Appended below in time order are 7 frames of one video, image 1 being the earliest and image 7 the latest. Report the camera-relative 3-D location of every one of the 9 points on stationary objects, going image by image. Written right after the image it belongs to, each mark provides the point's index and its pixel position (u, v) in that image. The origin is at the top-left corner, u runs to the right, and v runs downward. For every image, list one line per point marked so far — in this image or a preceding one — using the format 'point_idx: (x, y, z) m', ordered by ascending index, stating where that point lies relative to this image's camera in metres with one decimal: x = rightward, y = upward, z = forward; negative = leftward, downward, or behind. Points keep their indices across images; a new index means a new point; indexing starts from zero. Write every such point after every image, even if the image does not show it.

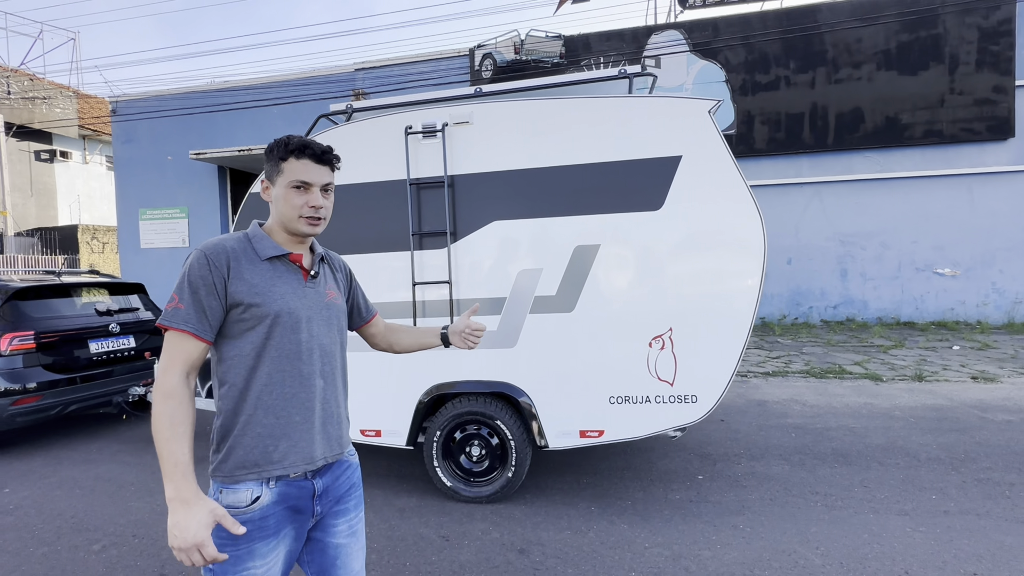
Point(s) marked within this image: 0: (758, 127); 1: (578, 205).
0: (+4.9, +3.2, +10.0) m
1: (+0.4, +0.6, +3.5) m
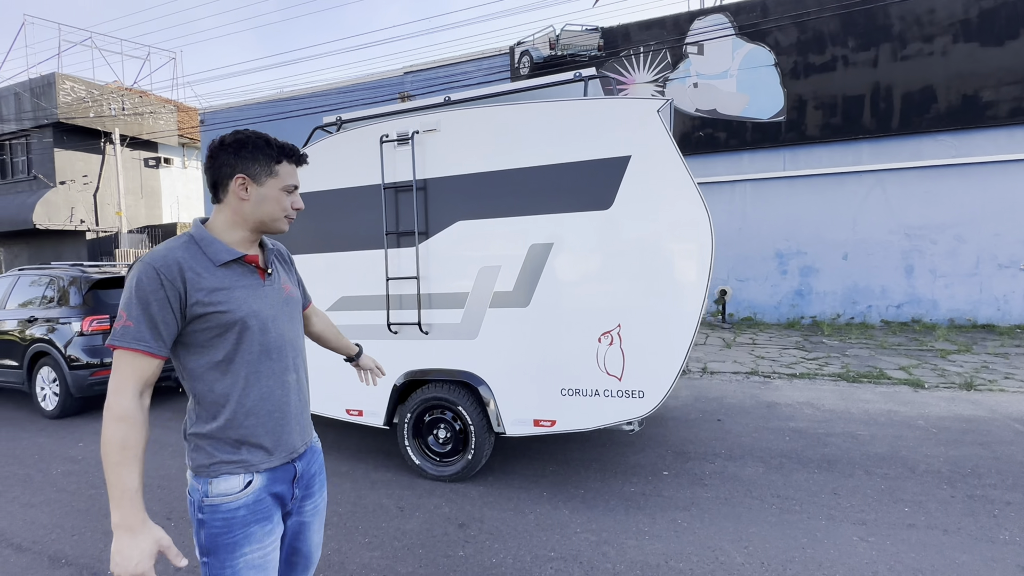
0: (+5.6, +3.3, +9.4) m
1: (+0.1, +0.6, +3.7) m
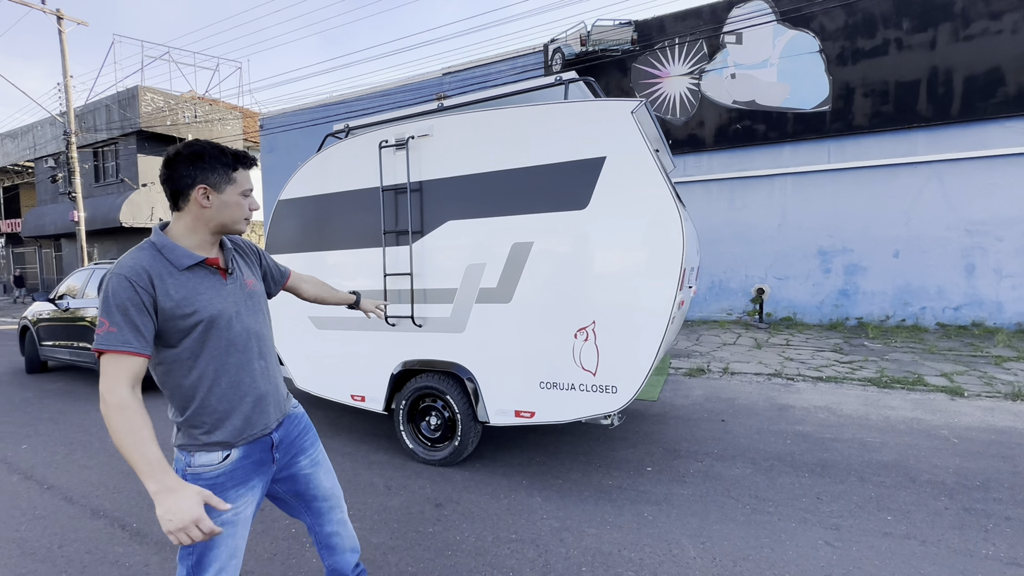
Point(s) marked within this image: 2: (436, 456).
0: (+6.1, +3.3, +8.8) m
1: (0.0, +0.6, +3.9) m
2: (-0.6, -1.4, +4.1) m
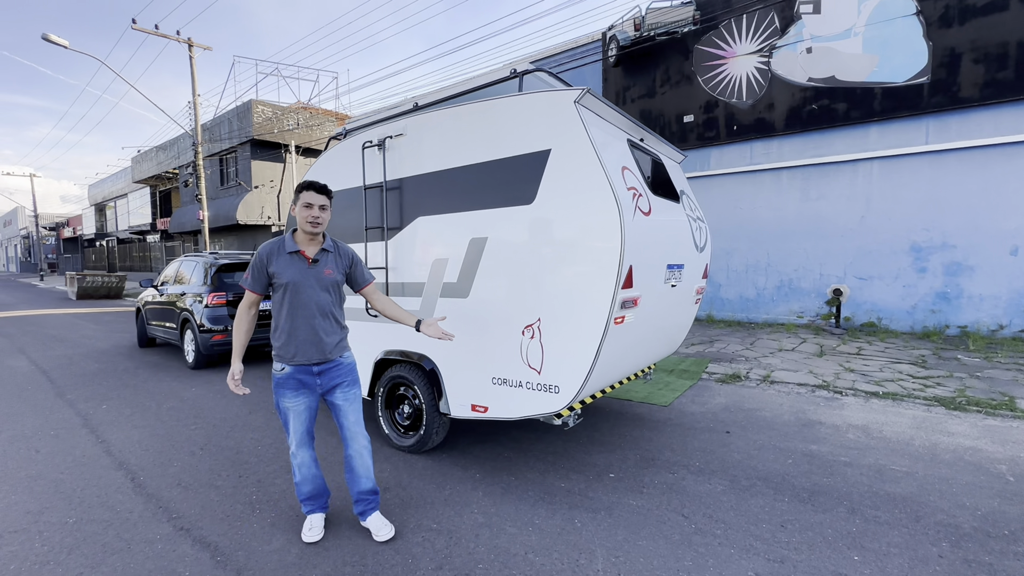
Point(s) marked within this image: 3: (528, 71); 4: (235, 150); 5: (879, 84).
0: (+6.7, +3.3, +7.4) m
1: (-0.3, +0.7, +3.9) m
2: (-0.9, -1.3, +4.3) m
3: (+0.1, +1.7, +3.8) m
4: (-10.2, +5.1, +18.6) m
5: (+5.9, +3.3, +8.1) m
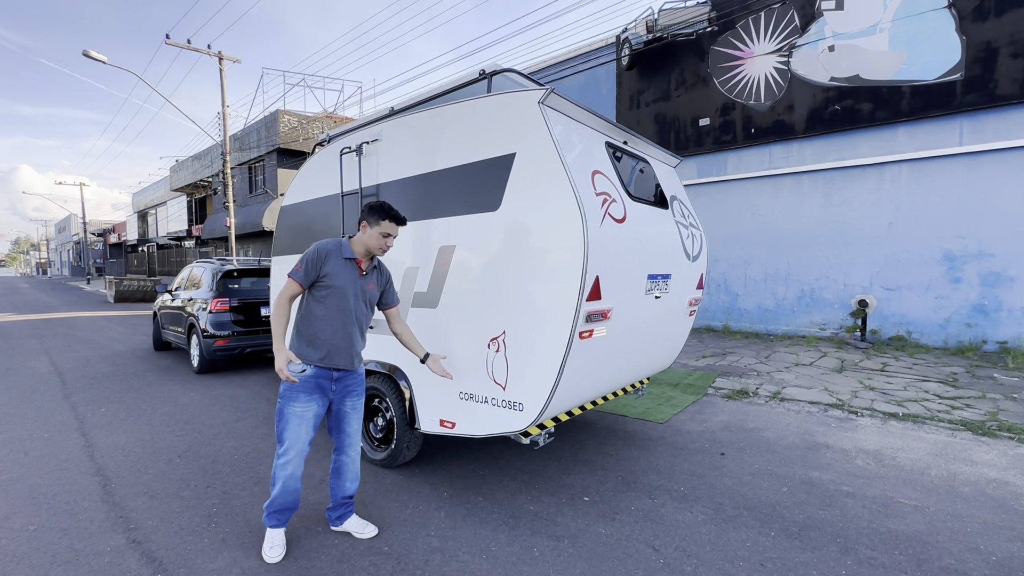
0: (+6.8, +3.1, +6.9) m
1: (-0.5, +0.6, +3.7) m
2: (-1.1, -1.4, +4.2) m
3: (-0.1, +1.6, +3.7) m
4: (-9.5, +4.9, +19.1) m
5: (+5.9, +3.1, +7.6) m
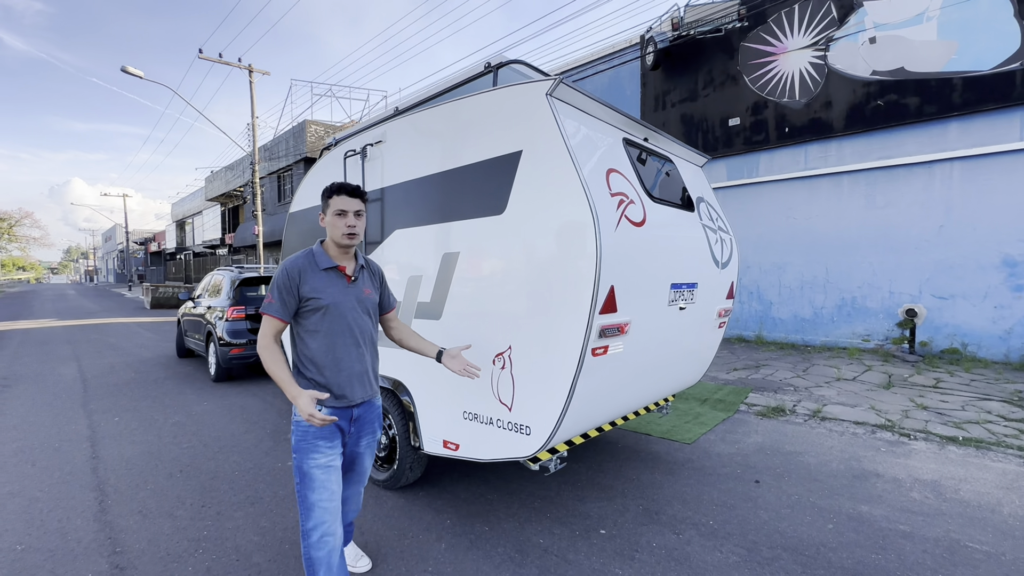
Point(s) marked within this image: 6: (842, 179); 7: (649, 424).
0: (+7.0, +3.0, +6.3) m
1: (-0.4, +0.5, +3.5) m
2: (-1.0, -1.5, +3.9) m
3: (0.0, +1.5, +3.4) m
4: (-8.6, +4.6, +19.3) m
5: (+6.2, +3.0, +7.0) m
6: (+5.3, +1.8, +8.1) m
7: (+1.4, -1.4, +5.3) m
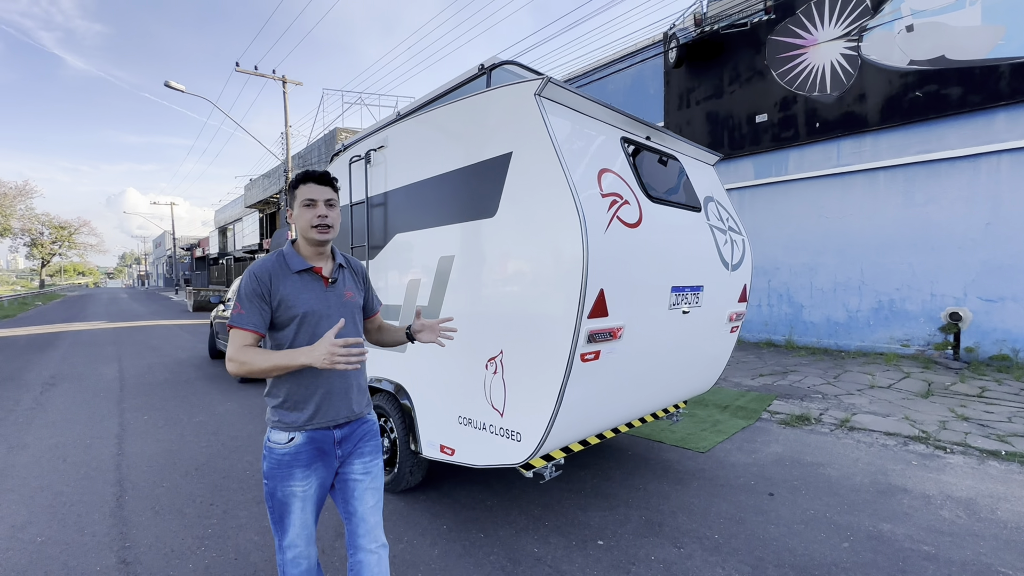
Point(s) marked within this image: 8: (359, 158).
0: (+7.1, +3.0, +5.7) m
1: (-0.5, +0.5, +3.4) m
2: (-1.0, -1.5, +3.9) m
3: (-0.1, +1.5, +3.4) m
4: (-7.5, +4.5, +19.8) m
5: (+6.4, +2.9, +6.5) m
6: (+5.6, +1.7, +7.7) m
7: (+1.5, -1.5, +5.1) m
8: (-1.3, +1.1, +4.3) m
